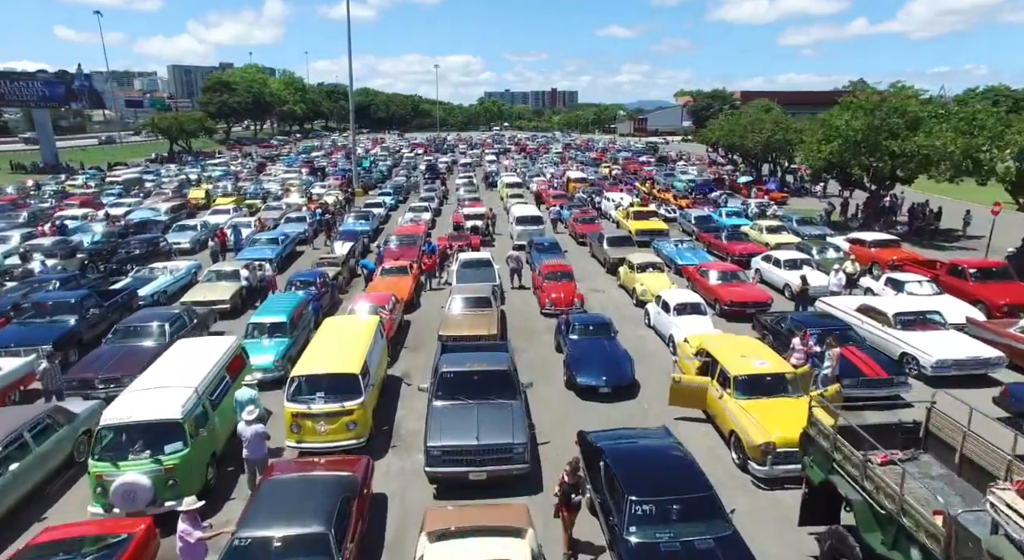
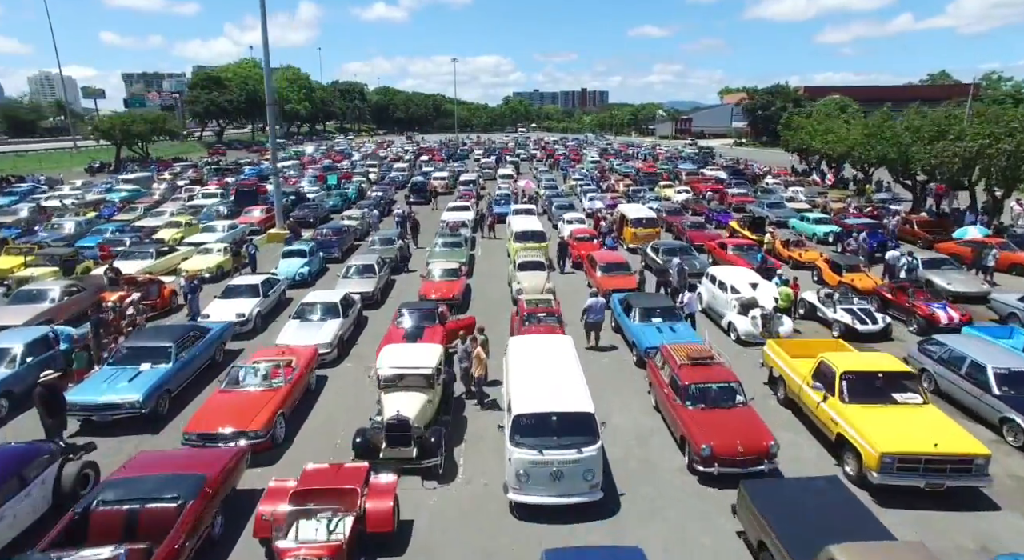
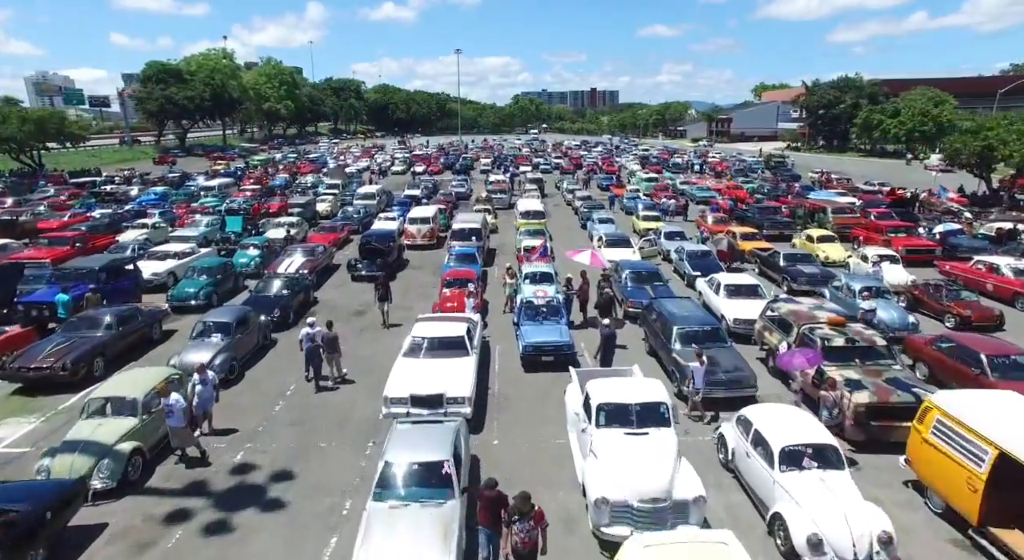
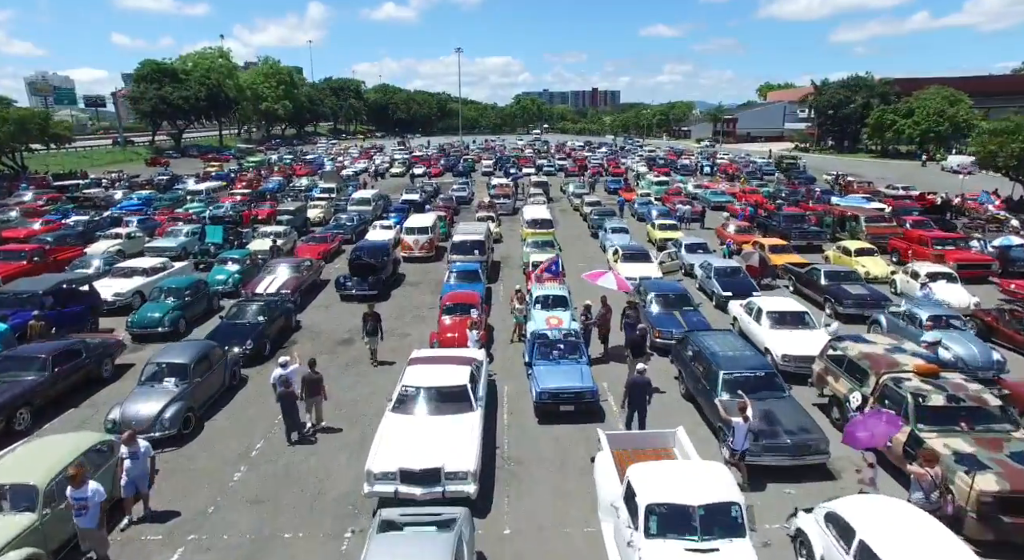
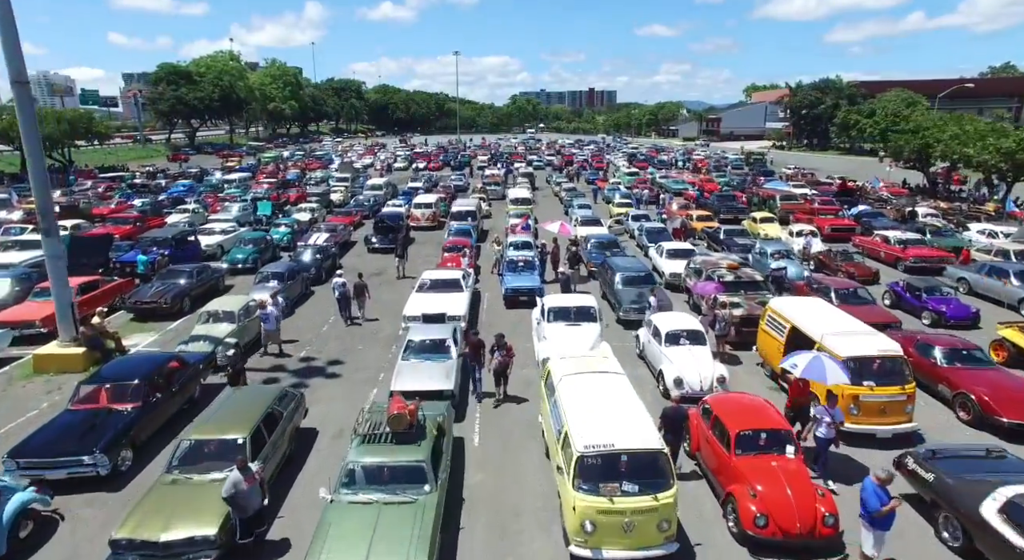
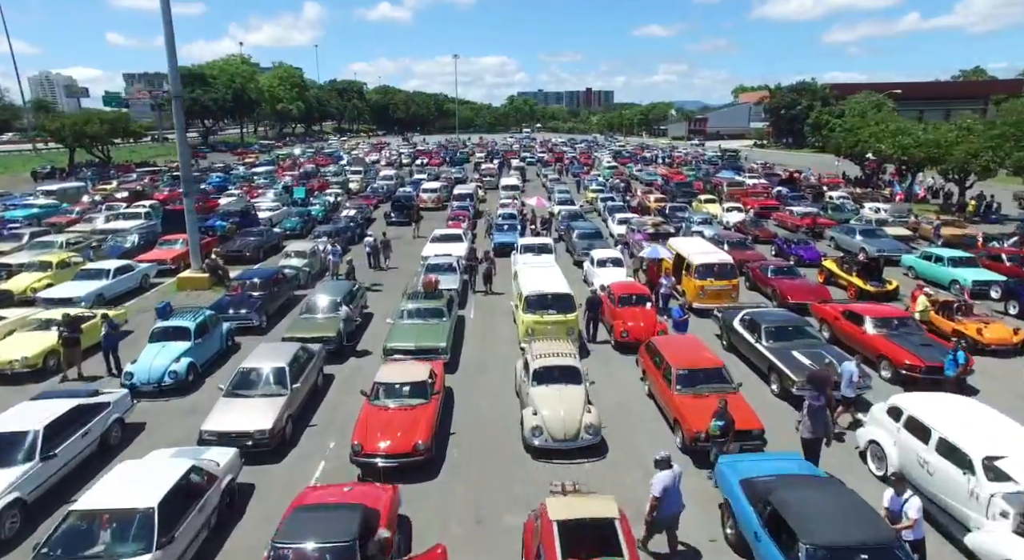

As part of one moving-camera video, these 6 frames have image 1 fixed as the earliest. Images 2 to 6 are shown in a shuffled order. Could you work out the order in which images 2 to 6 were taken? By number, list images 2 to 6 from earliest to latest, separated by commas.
2, 6, 5, 3, 4
